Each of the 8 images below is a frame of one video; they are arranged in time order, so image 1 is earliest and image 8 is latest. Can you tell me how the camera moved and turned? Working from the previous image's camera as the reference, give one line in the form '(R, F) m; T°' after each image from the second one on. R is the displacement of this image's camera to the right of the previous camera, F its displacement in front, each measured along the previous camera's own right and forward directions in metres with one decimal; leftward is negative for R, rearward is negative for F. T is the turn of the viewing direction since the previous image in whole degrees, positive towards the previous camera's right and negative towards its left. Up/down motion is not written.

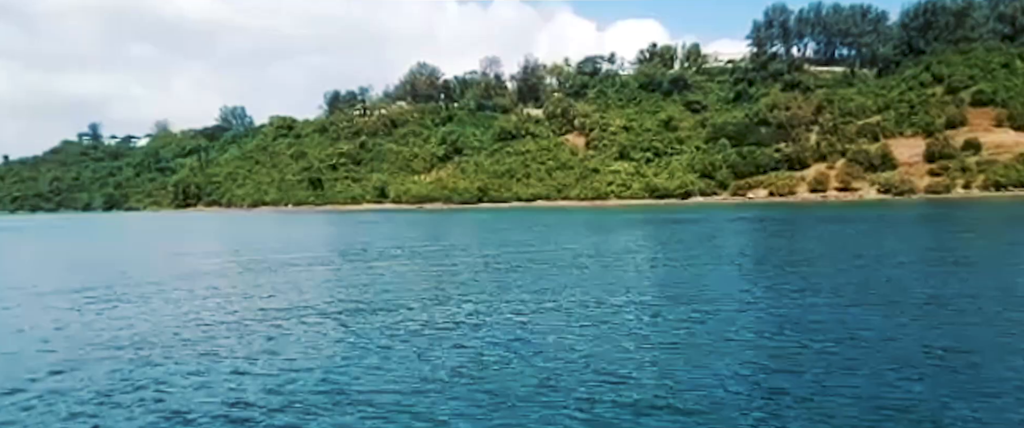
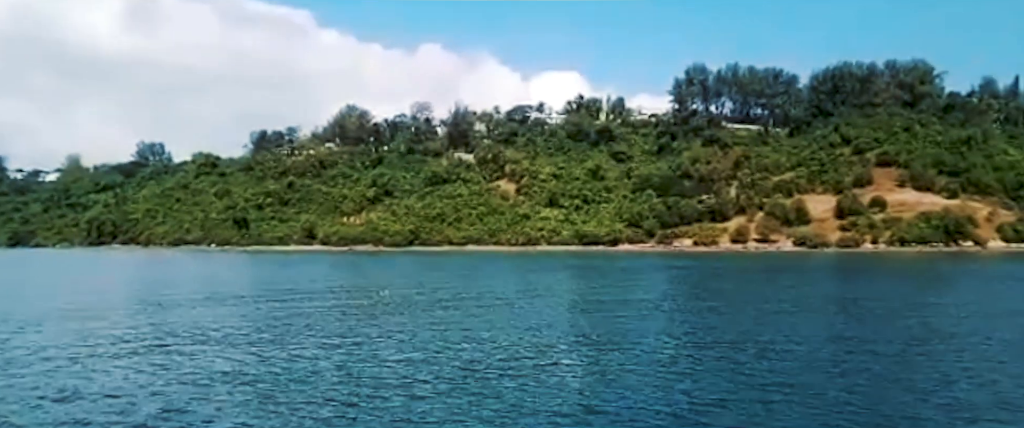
(-3.1, -2.1) m; +6°
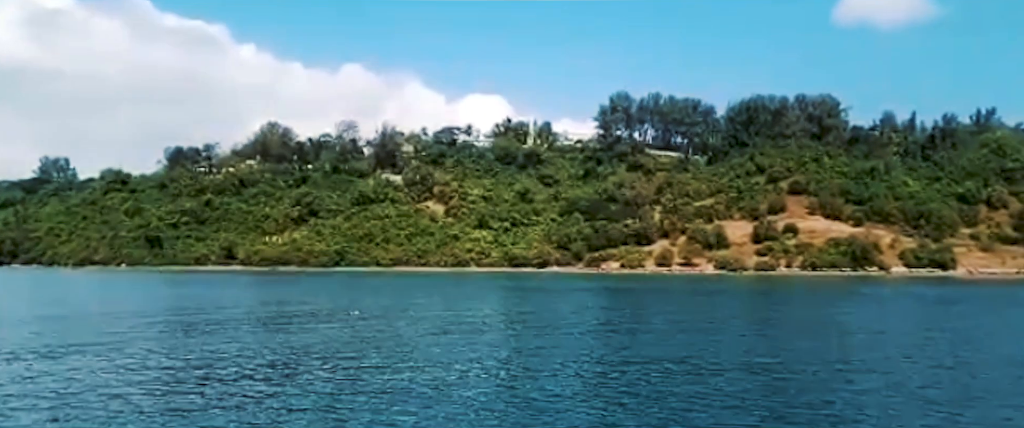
(-4.1, -1.7) m; +7°
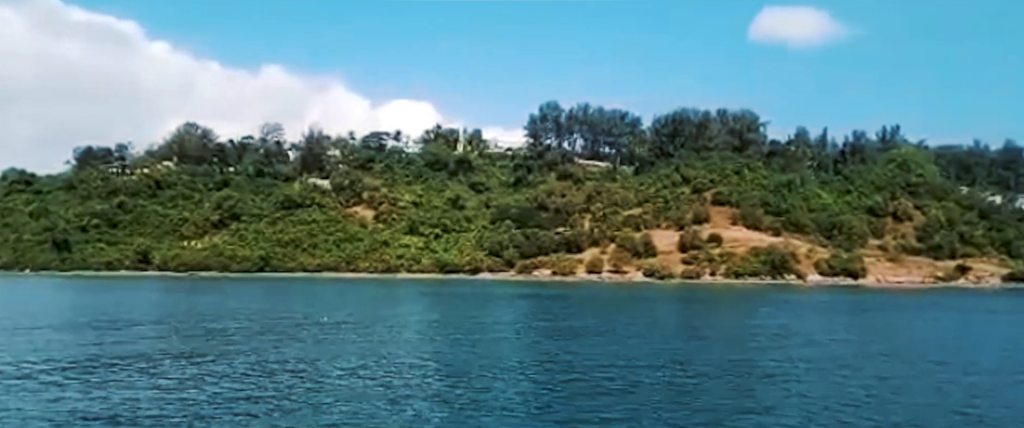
(-3.4, -0.5) m; +6°
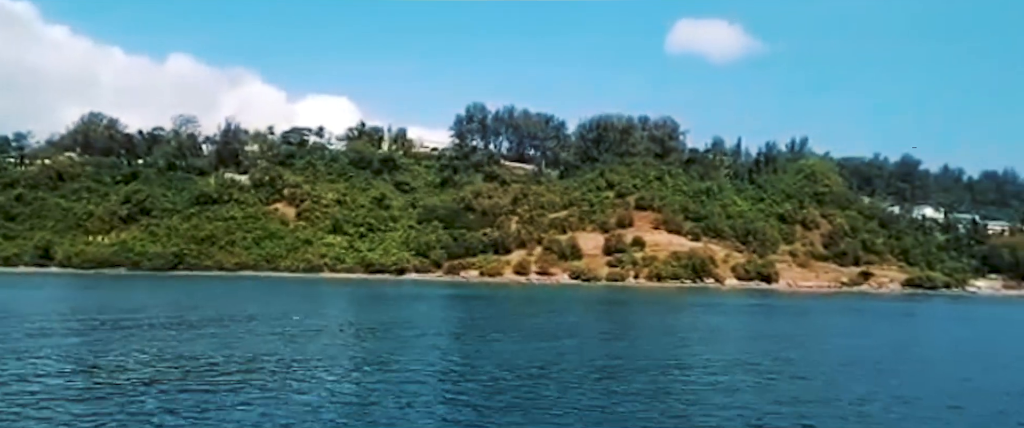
(-3.9, -0.1) m; +7°
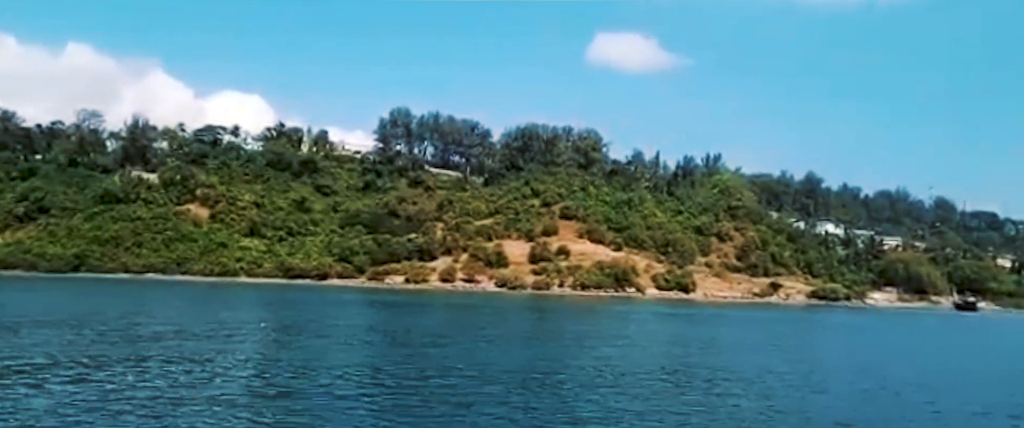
(-4.1, +0.6) m; +7°
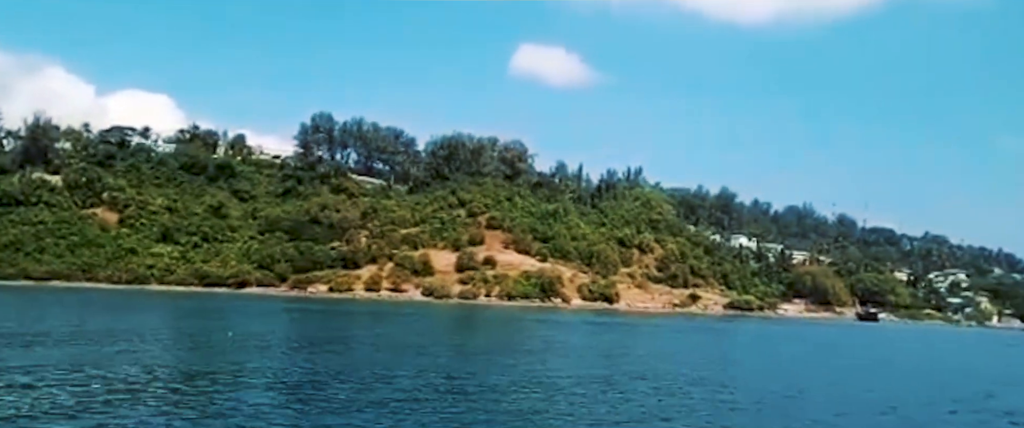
(-3.0, +0.7) m; +6°
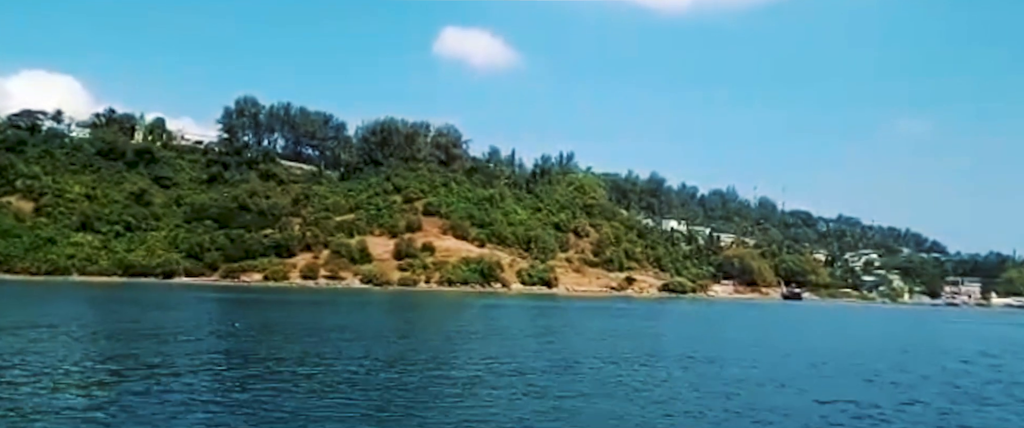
(-4.1, +1.2) m; +6°
